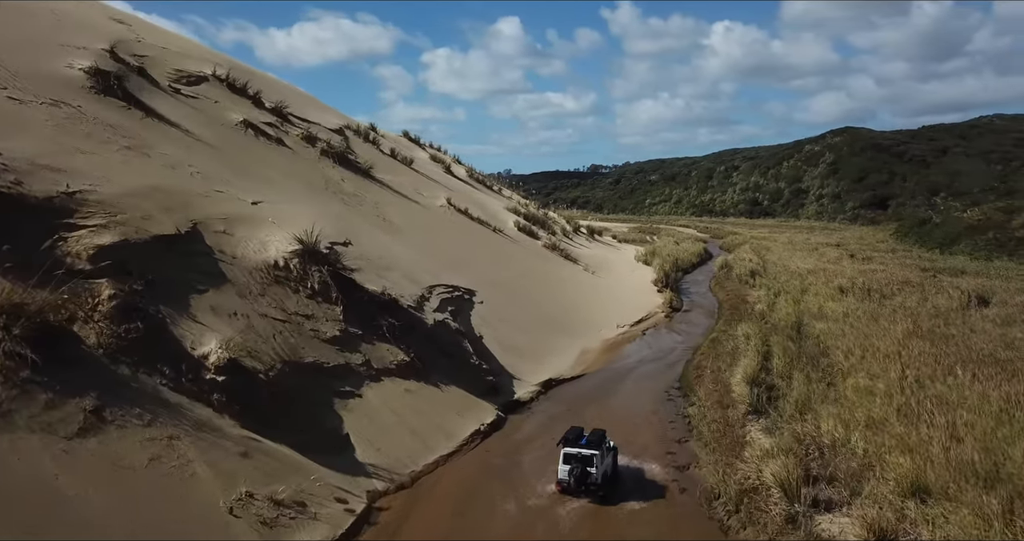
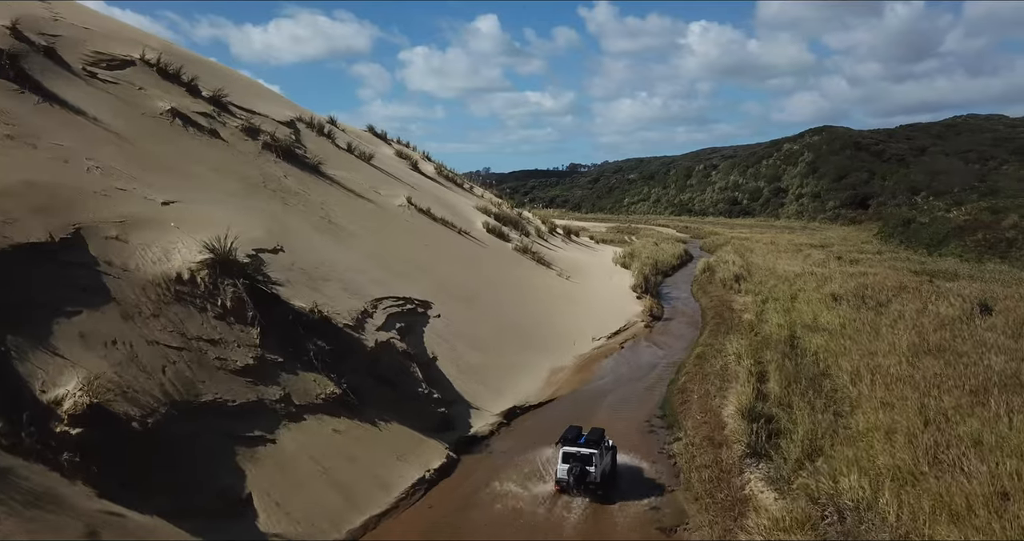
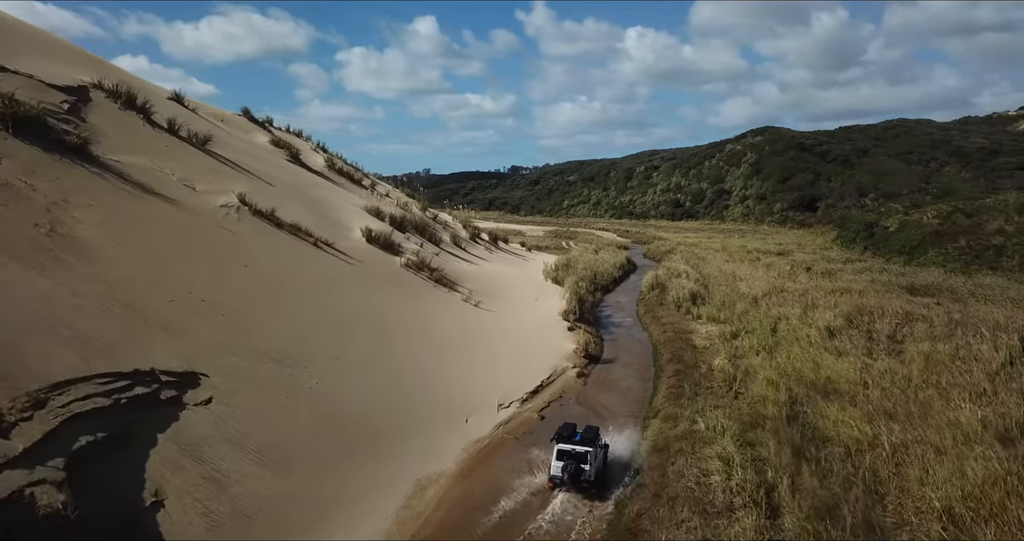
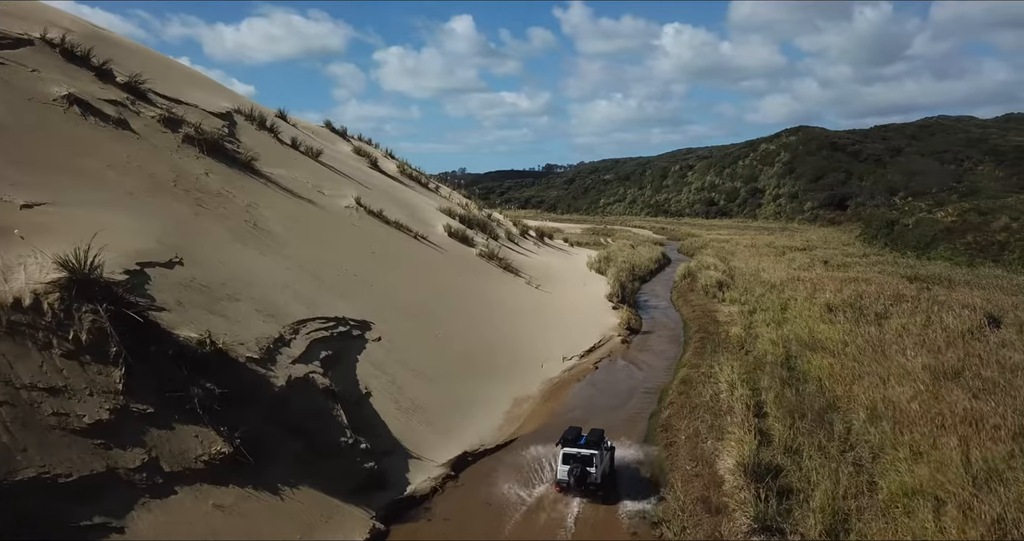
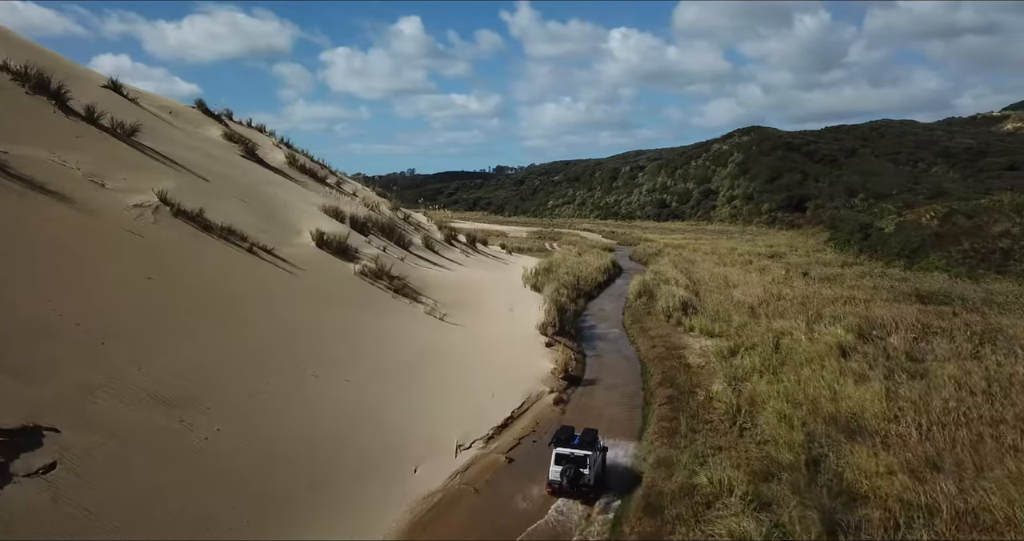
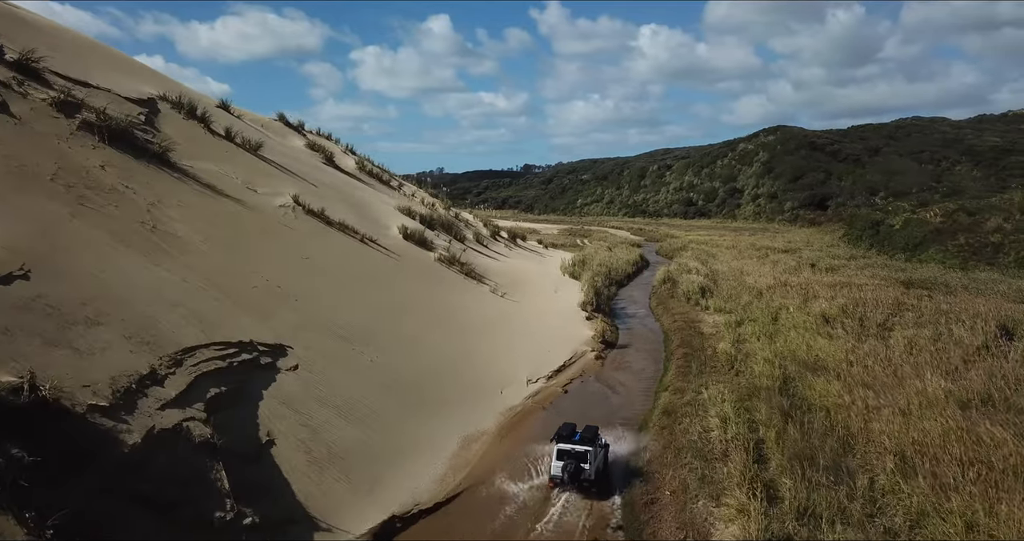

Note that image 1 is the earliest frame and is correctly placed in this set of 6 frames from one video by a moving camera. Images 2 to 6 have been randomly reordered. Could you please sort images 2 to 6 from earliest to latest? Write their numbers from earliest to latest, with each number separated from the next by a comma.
2, 4, 6, 3, 5
